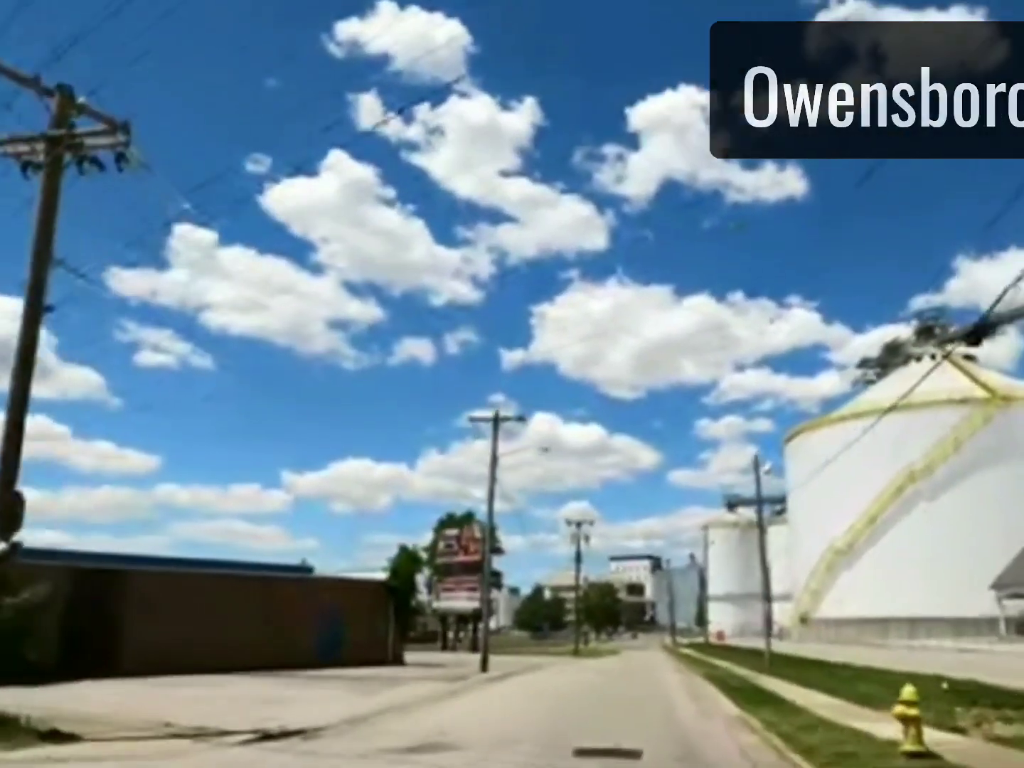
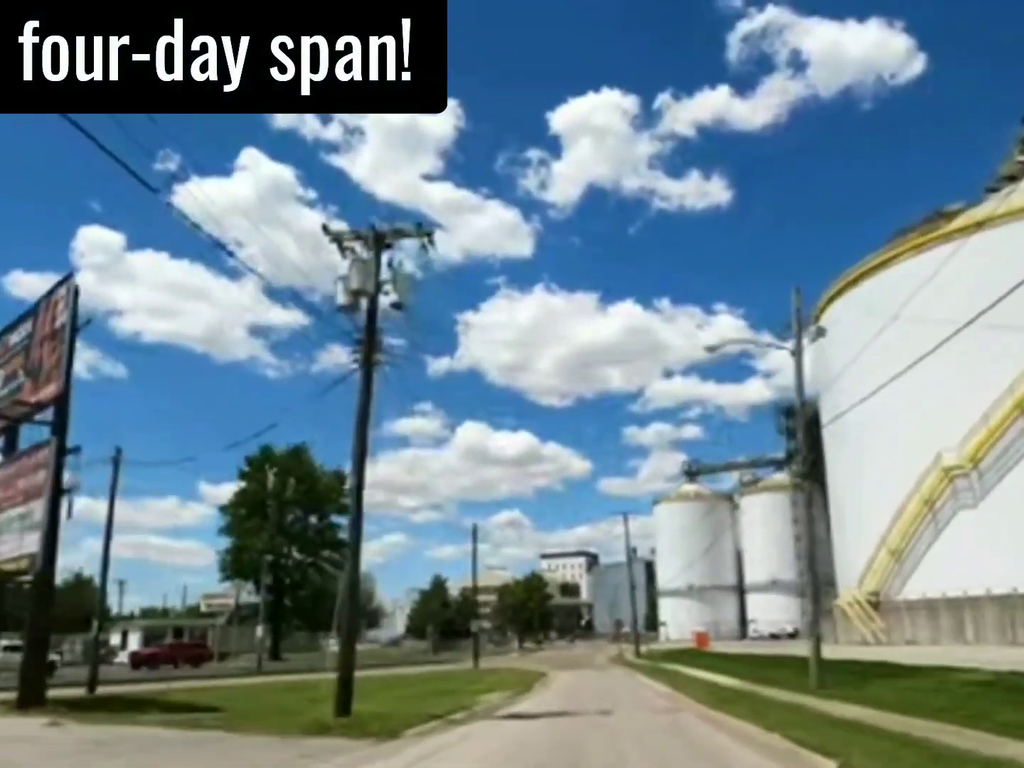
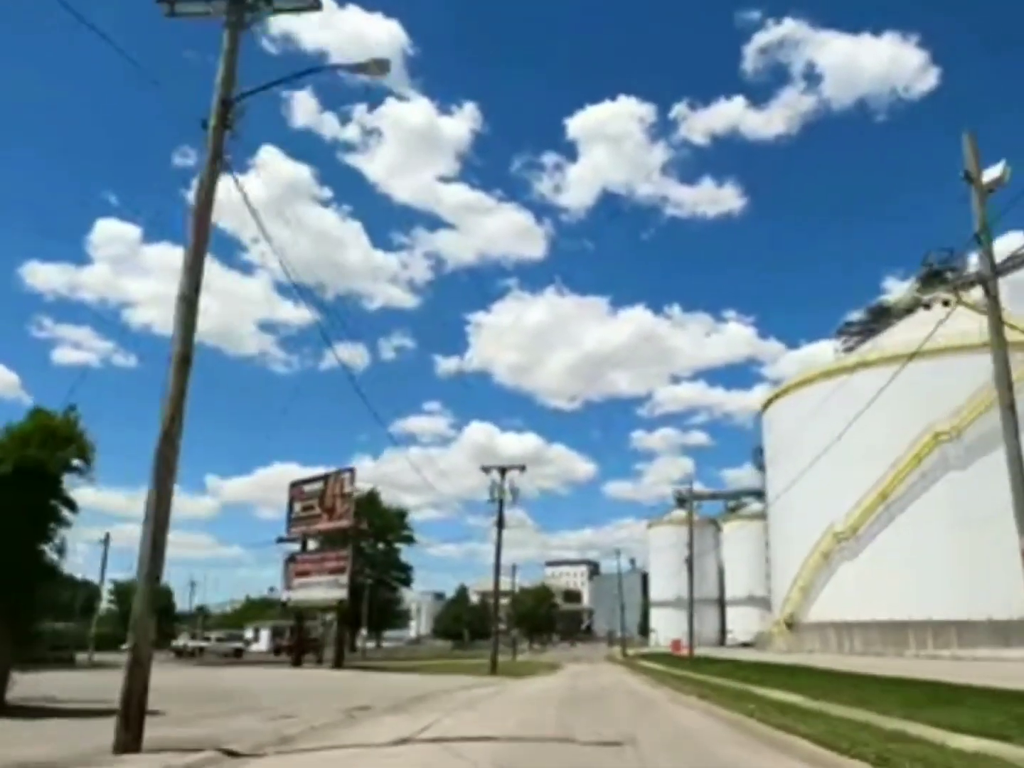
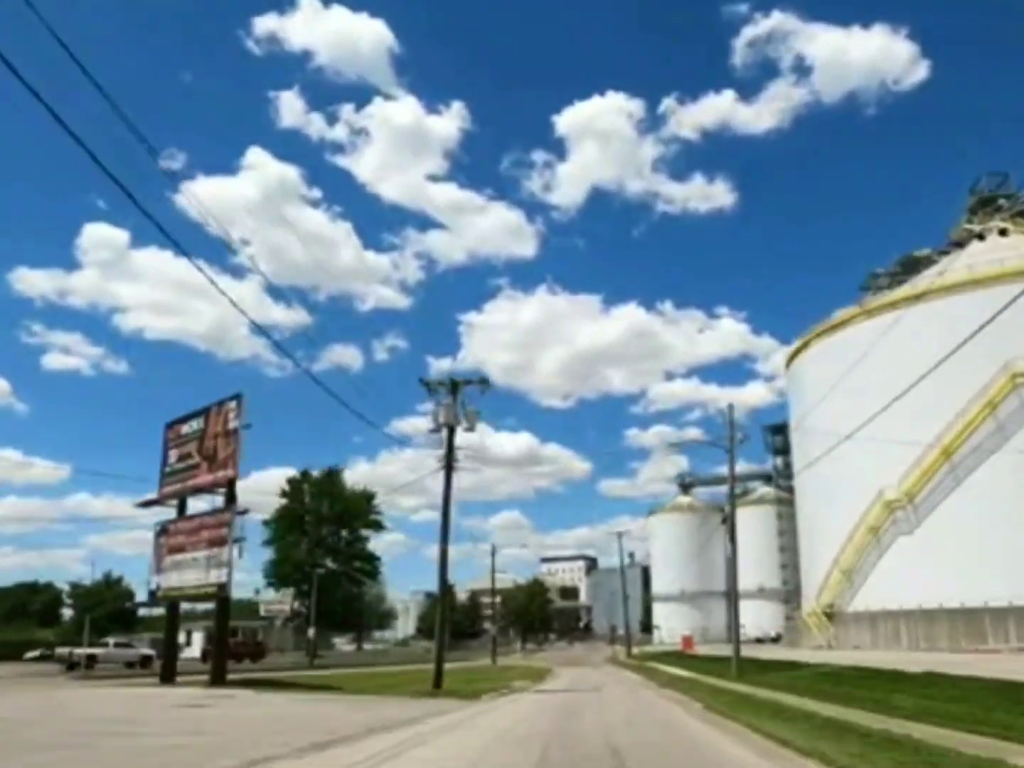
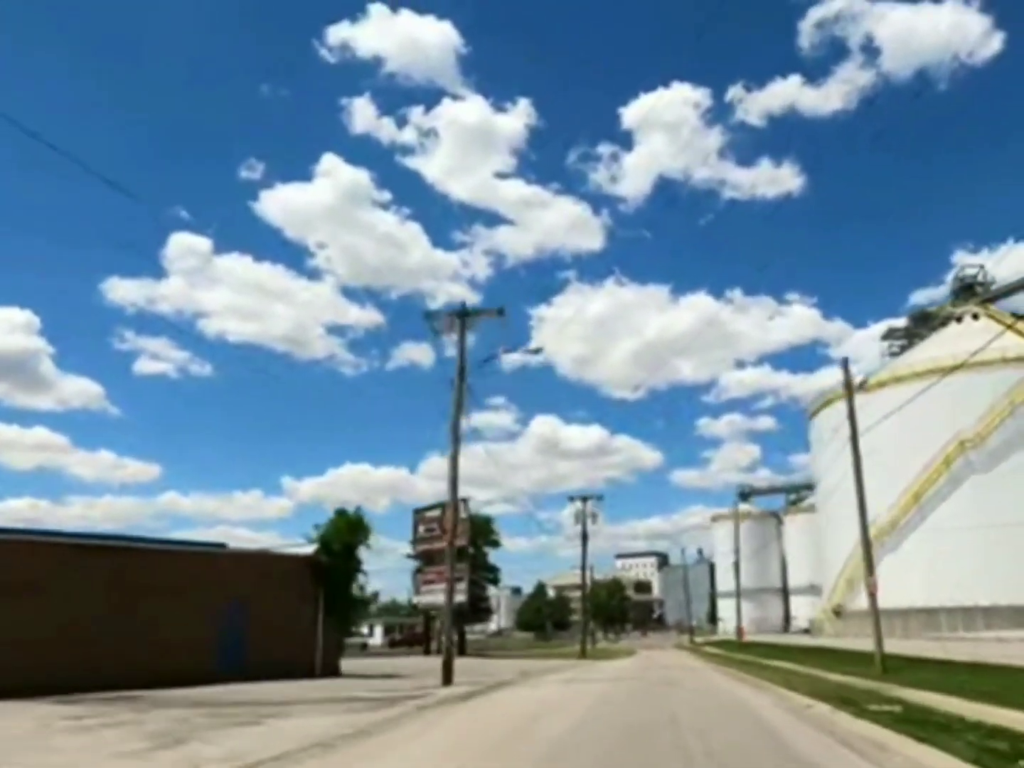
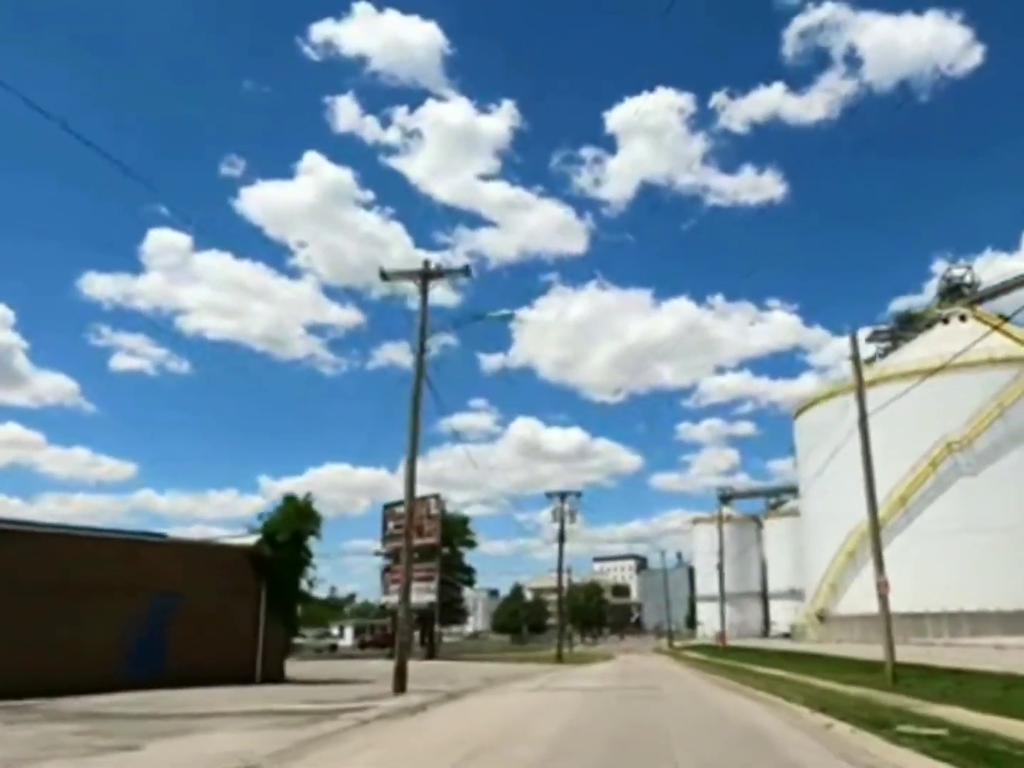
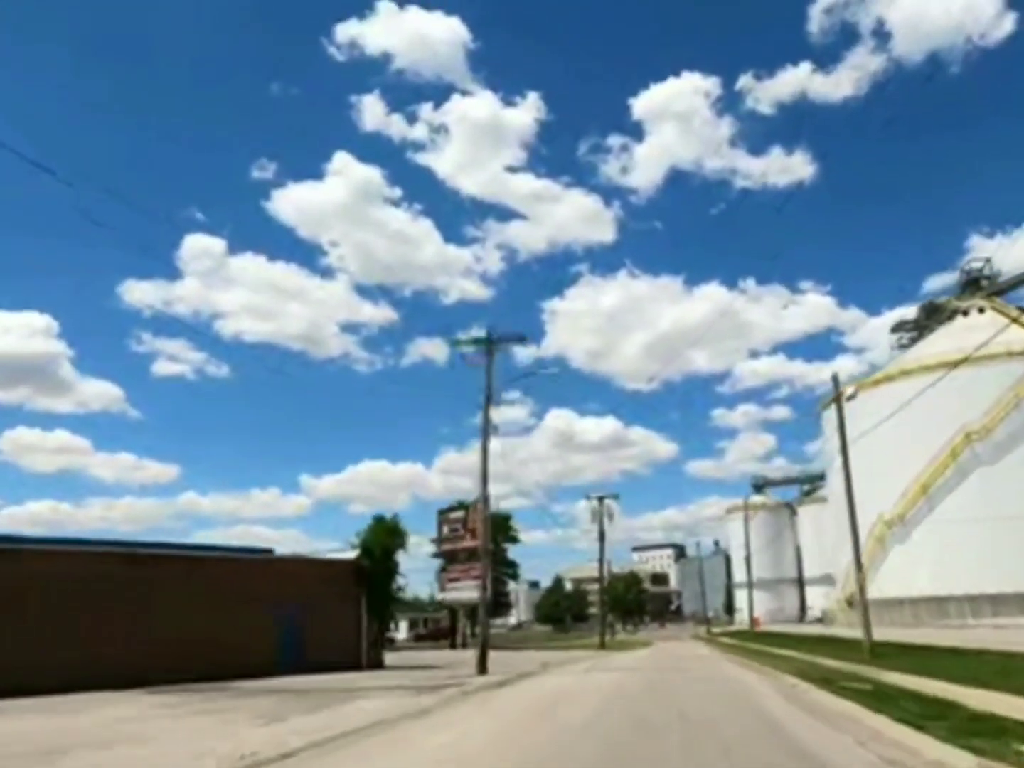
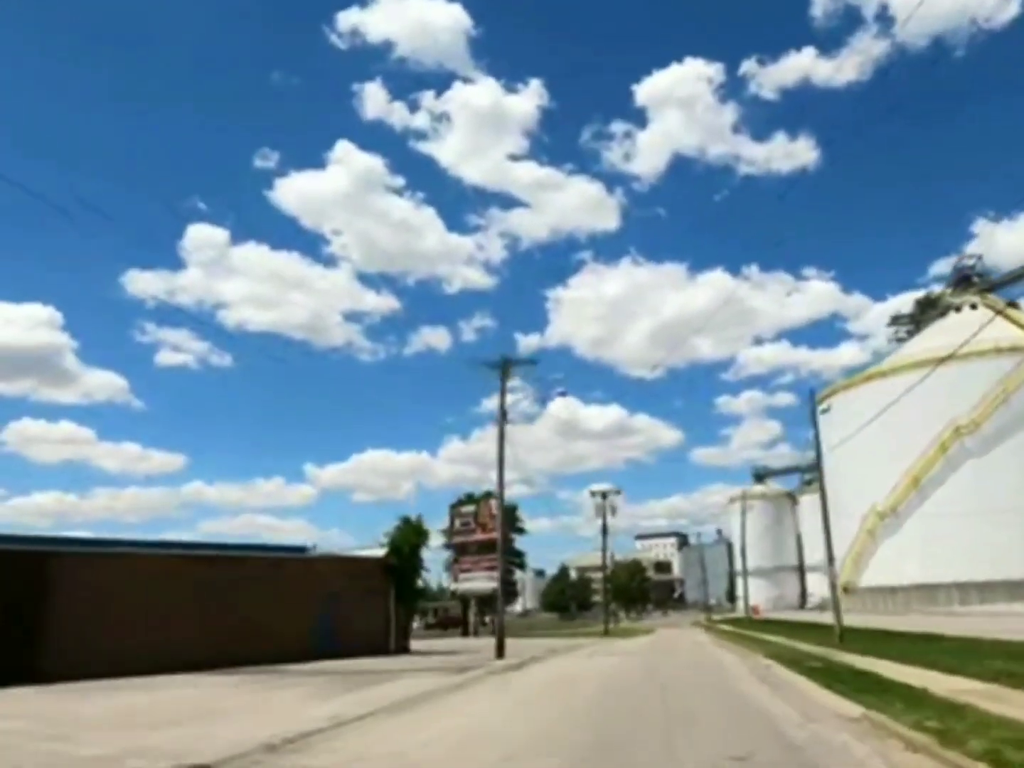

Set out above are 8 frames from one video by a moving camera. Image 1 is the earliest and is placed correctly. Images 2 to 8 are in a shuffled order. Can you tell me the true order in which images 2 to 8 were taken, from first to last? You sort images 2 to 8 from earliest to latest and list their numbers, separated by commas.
8, 7, 5, 6, 3, 4, 2
